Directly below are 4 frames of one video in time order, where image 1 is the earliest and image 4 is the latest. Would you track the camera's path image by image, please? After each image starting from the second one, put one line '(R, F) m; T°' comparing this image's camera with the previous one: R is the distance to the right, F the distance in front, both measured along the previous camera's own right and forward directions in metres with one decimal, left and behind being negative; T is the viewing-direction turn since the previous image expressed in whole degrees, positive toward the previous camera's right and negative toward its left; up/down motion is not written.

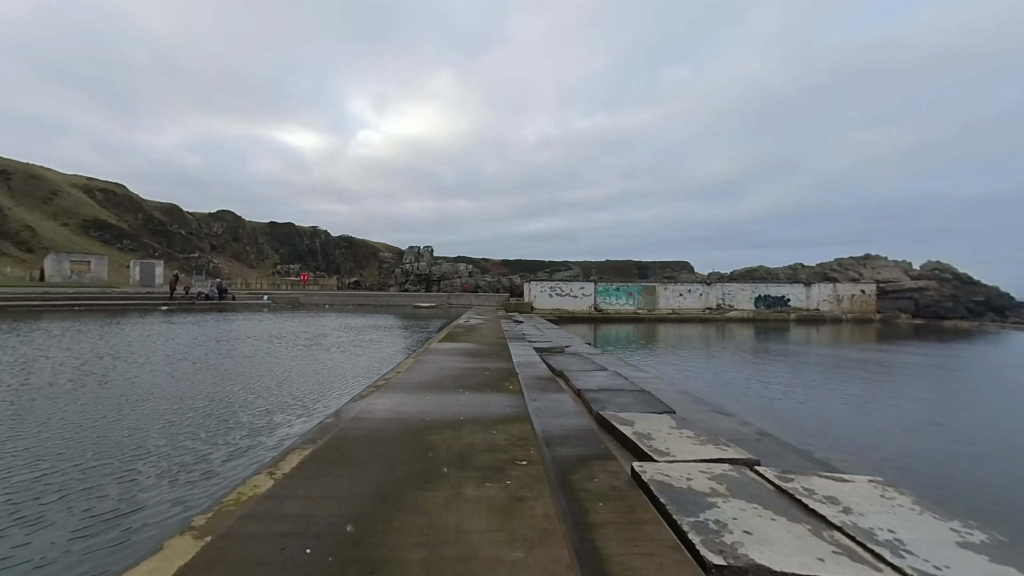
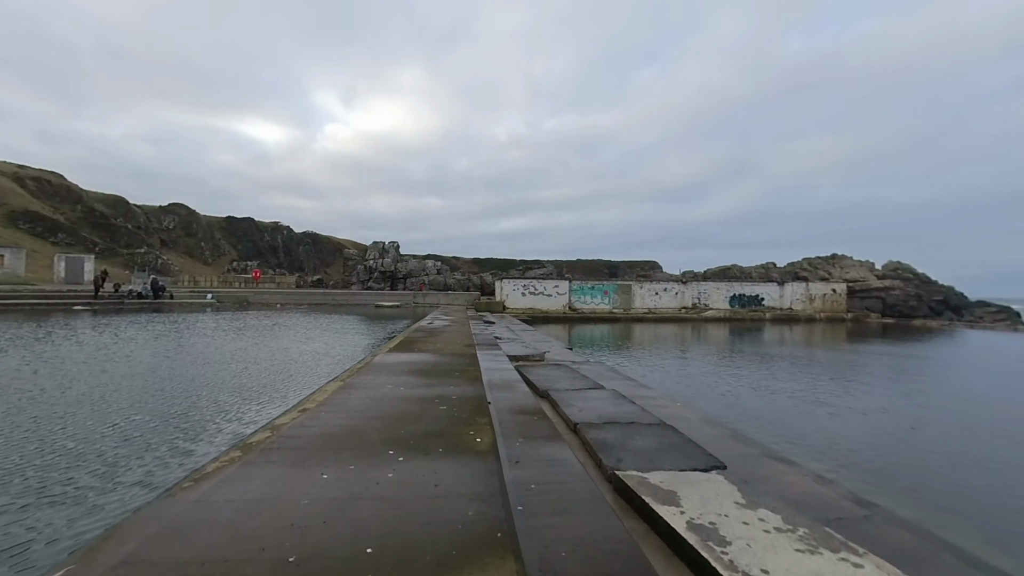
(0.0, +1.9) m; +4°
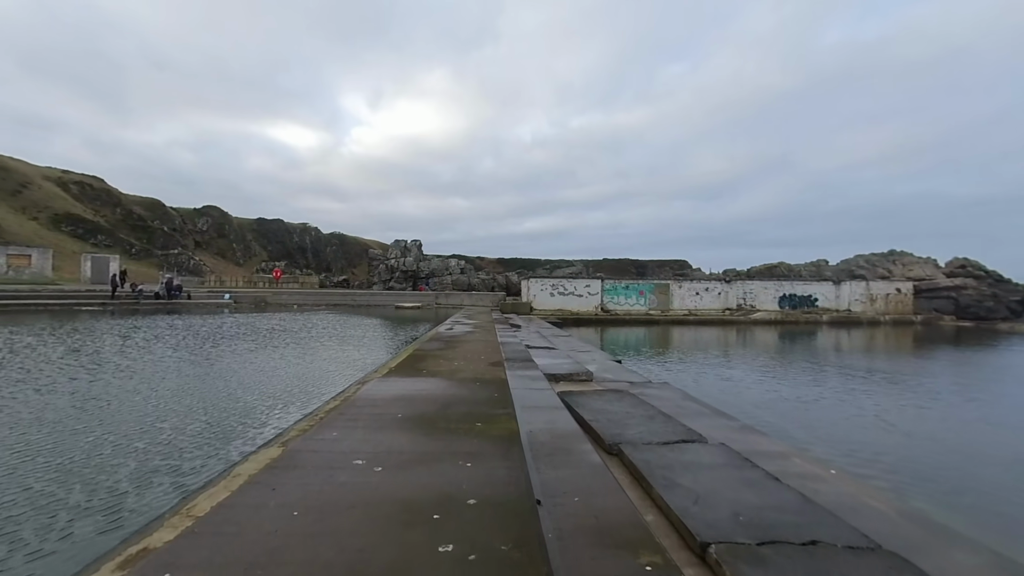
(-0.2, +2.1) m; -3°
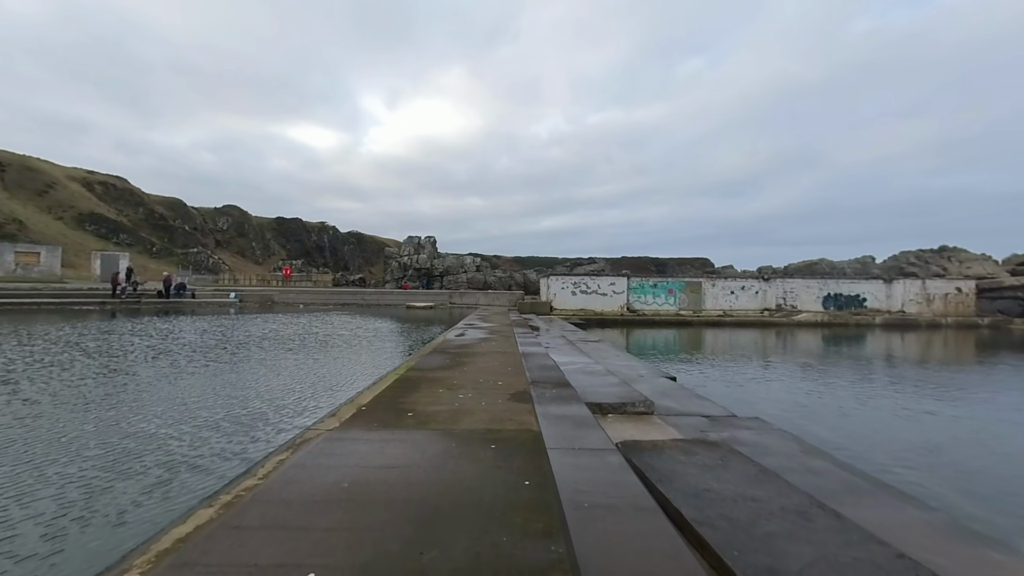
(-0.1, +2.1) m; -2°
